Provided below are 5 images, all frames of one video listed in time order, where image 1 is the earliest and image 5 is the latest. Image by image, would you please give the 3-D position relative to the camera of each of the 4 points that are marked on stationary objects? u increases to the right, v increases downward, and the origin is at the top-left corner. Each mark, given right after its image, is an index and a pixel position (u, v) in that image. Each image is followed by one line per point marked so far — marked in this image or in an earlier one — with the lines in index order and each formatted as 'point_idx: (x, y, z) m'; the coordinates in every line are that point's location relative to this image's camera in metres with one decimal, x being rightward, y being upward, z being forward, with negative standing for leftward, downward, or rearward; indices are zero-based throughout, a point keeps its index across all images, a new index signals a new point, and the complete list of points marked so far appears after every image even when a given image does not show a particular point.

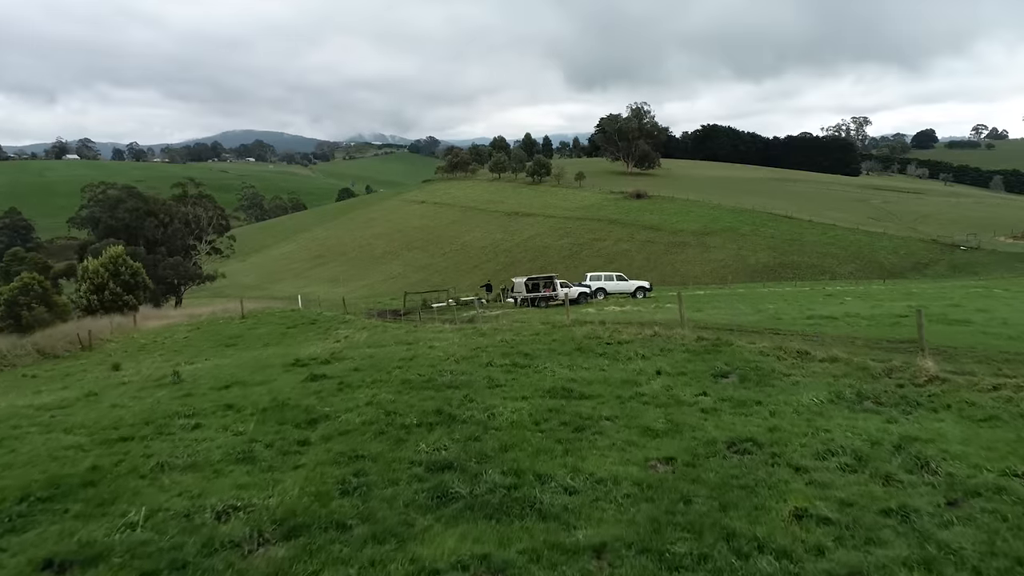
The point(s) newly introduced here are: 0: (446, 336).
0: (-1.7, -1.2, +19.6) m
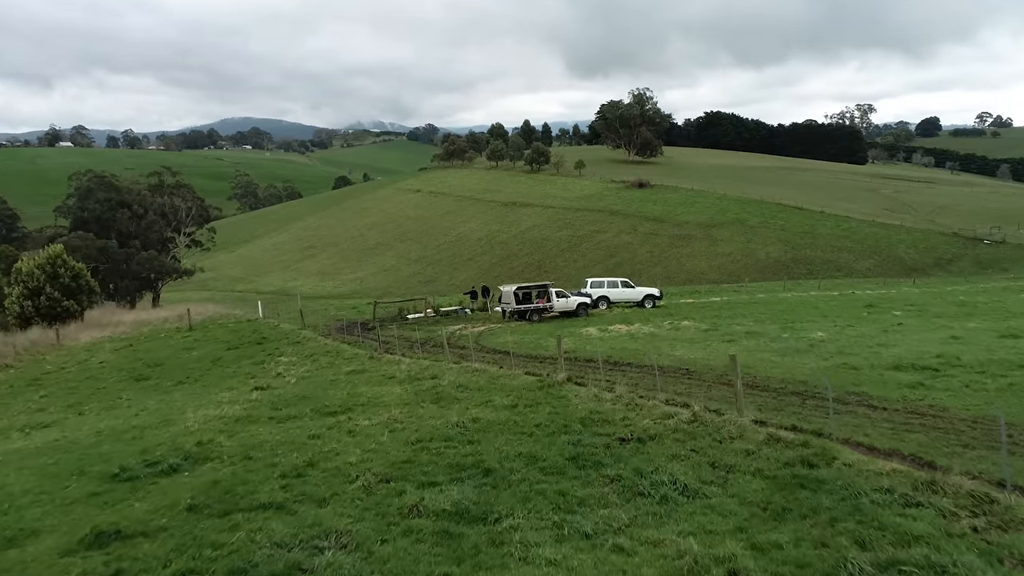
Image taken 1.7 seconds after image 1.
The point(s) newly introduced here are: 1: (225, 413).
0: (-2.2, -1.9, +14.0) m
1: (-5.1, -2.2, +13.9) m
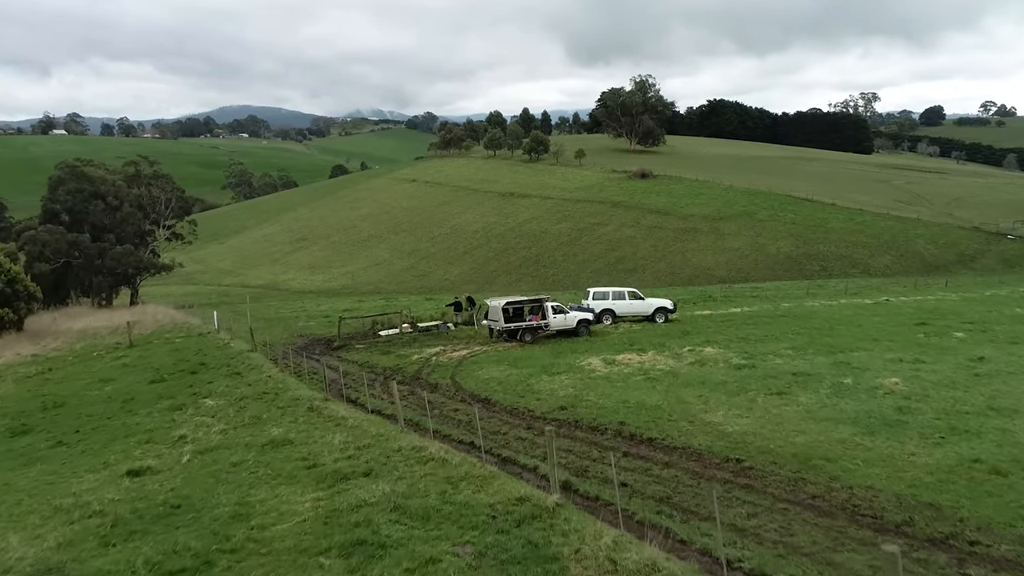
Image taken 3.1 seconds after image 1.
0: (-2.6, -2.7, +9.0) m
1: (-5.5, -3.0, +9.0) m
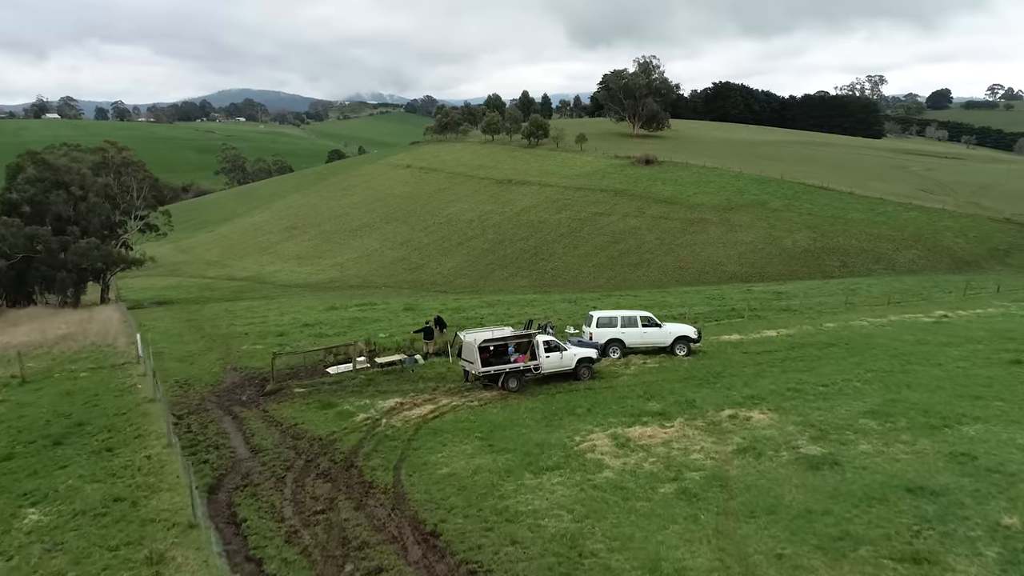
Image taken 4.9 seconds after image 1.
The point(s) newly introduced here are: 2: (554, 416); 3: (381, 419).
0: (-3.2, -3.9, +2.8) m
1: (-6.1, -4.2, +2.8) m
2: (+1.0, -2.9, +18.0) m
3: (-3.2, -3.1, +18.7) m
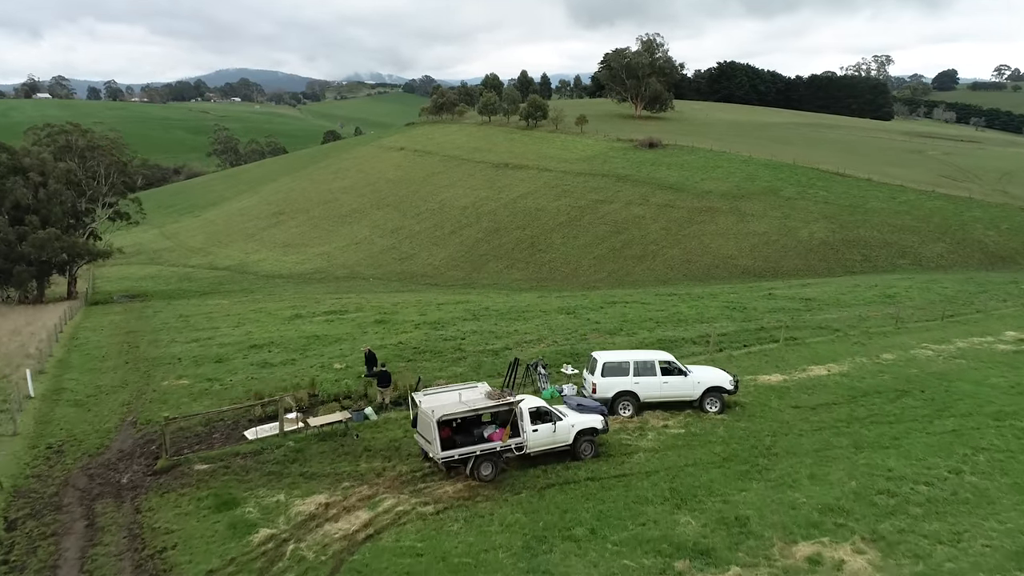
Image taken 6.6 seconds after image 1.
0: (-3.7, -5.3, -3.0) m
1: (-6.6, -5.6, -3.0) m
2: (+0.4, -3.9, +12.1) m
3: (-3.7, -4.1, +12.9) m
